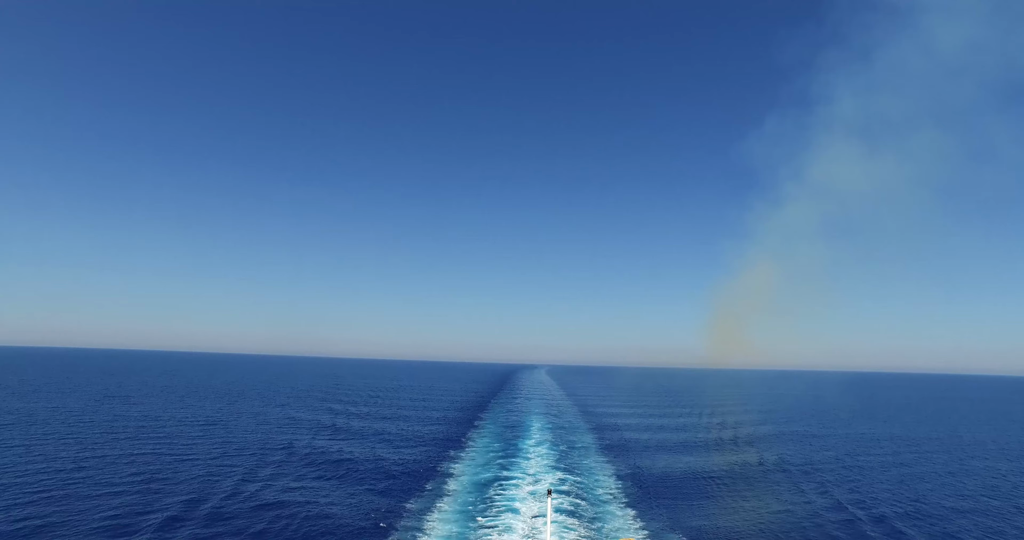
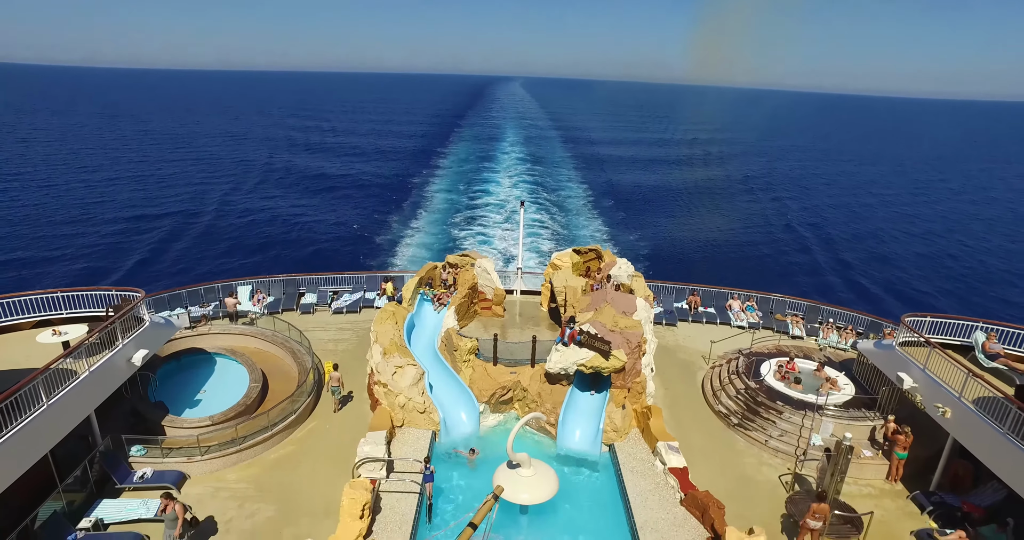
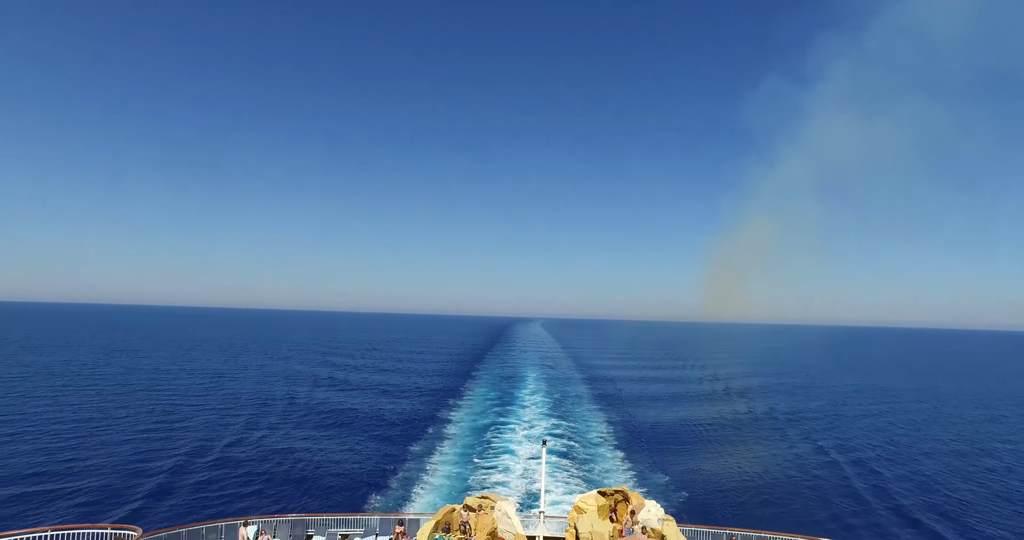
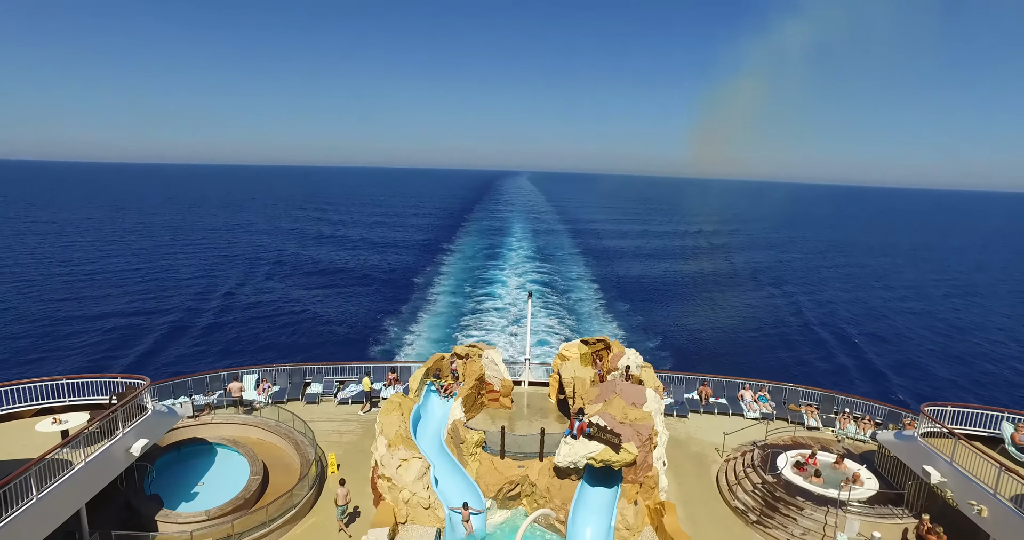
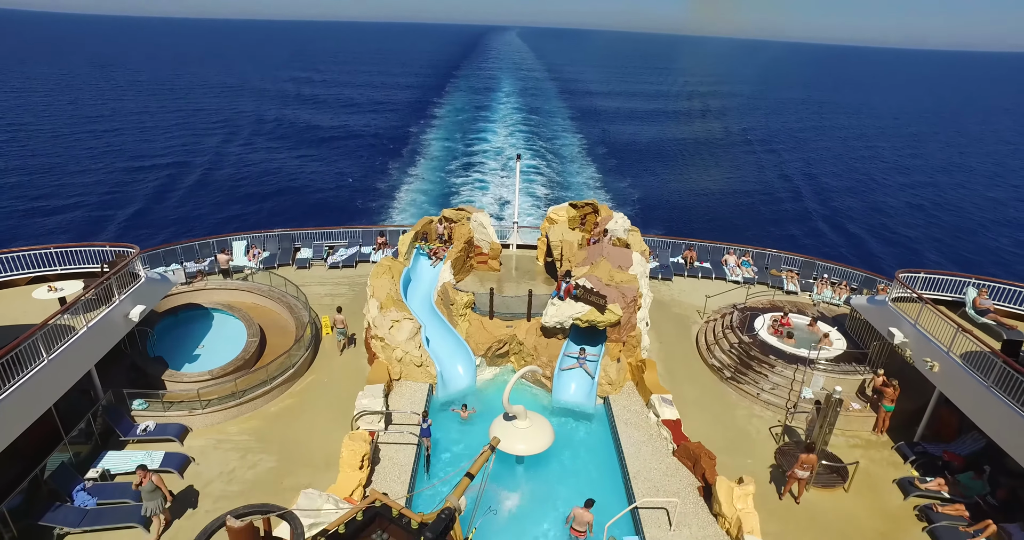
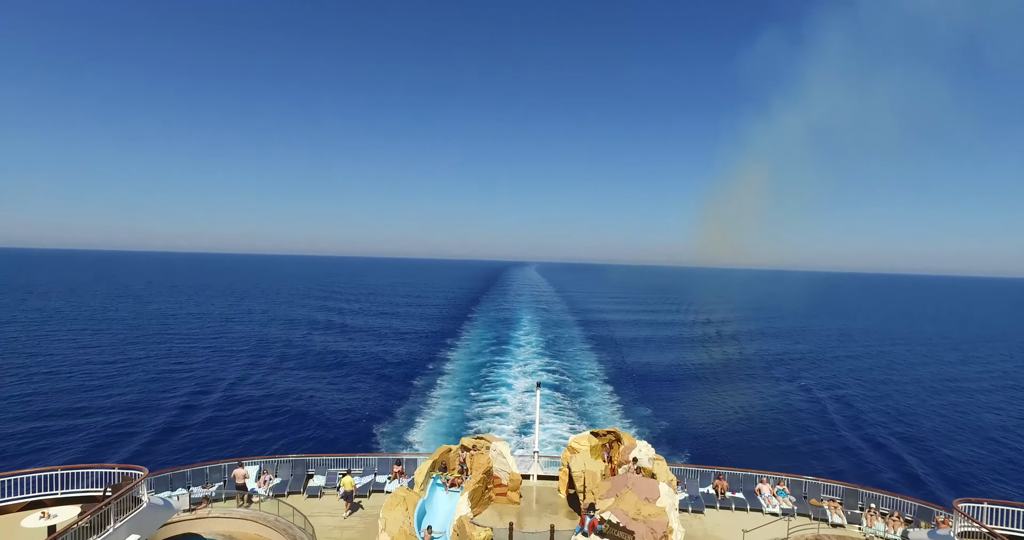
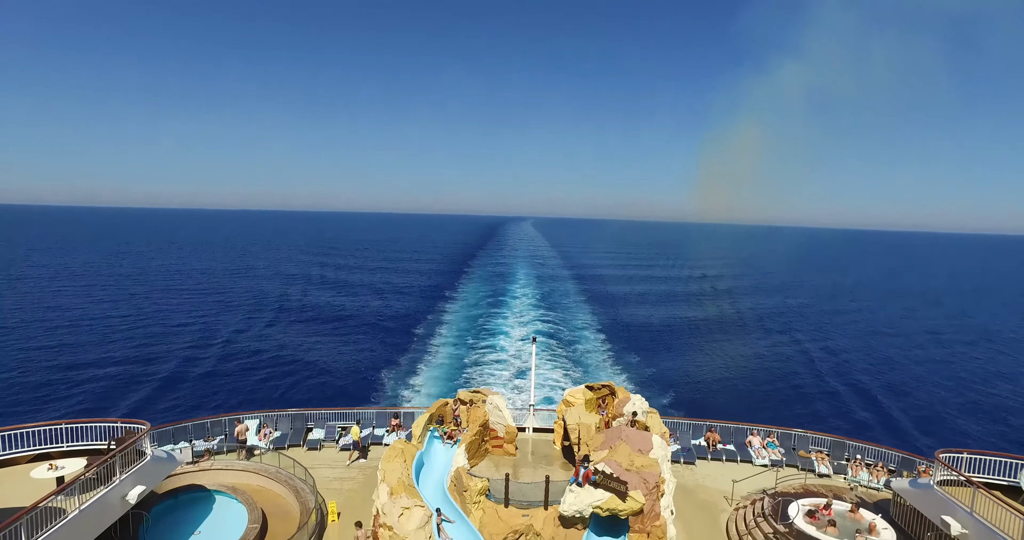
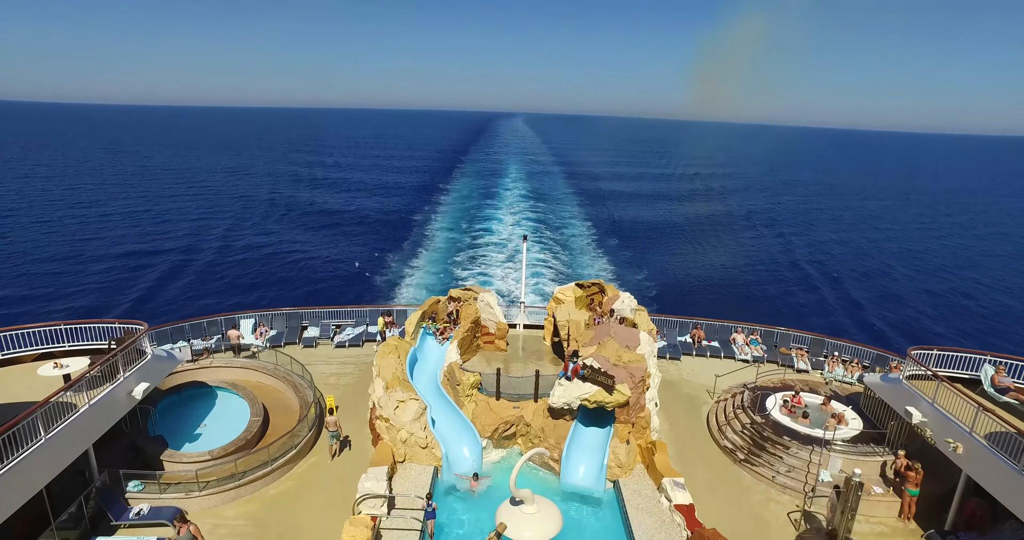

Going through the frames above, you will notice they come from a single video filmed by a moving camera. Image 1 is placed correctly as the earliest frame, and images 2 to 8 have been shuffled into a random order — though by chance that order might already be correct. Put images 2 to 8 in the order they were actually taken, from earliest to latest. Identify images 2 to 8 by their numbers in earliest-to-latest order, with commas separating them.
3, 6, 7, 4, 8, 2, 5
